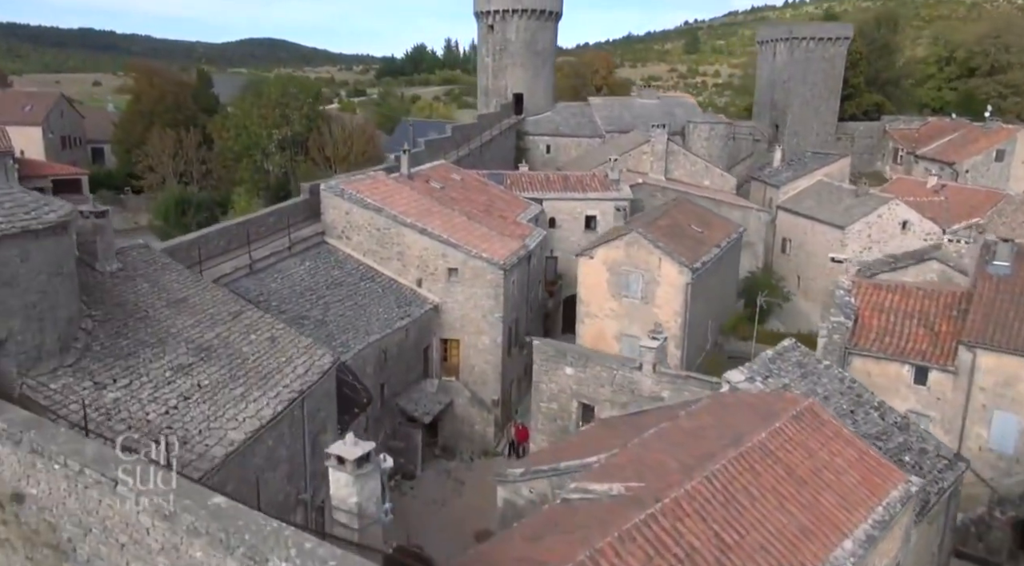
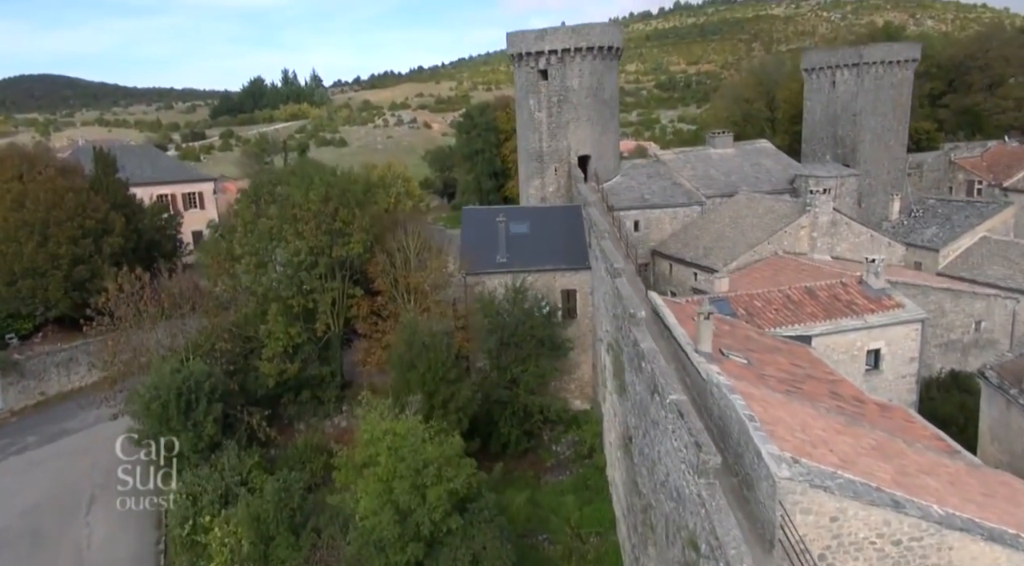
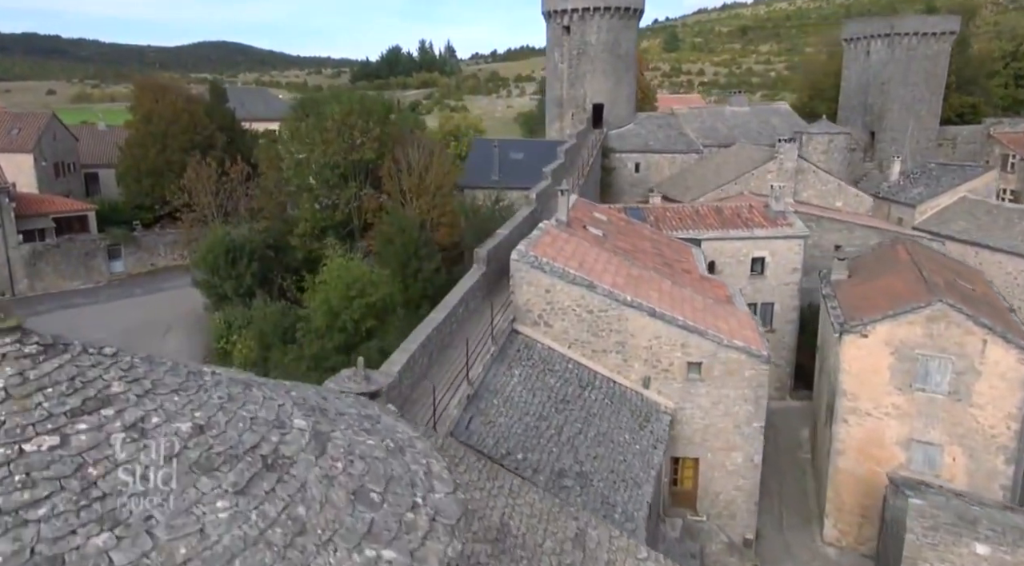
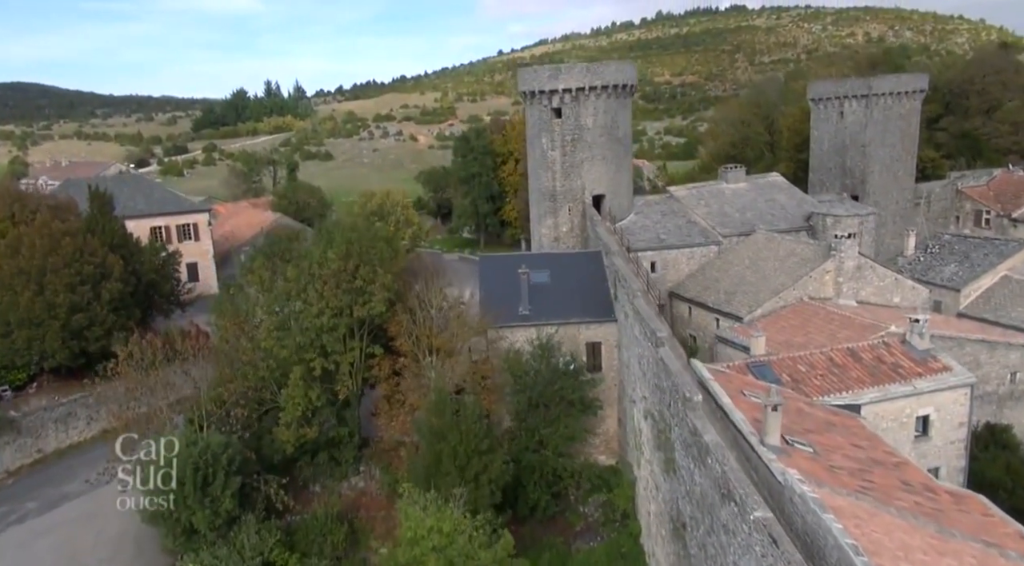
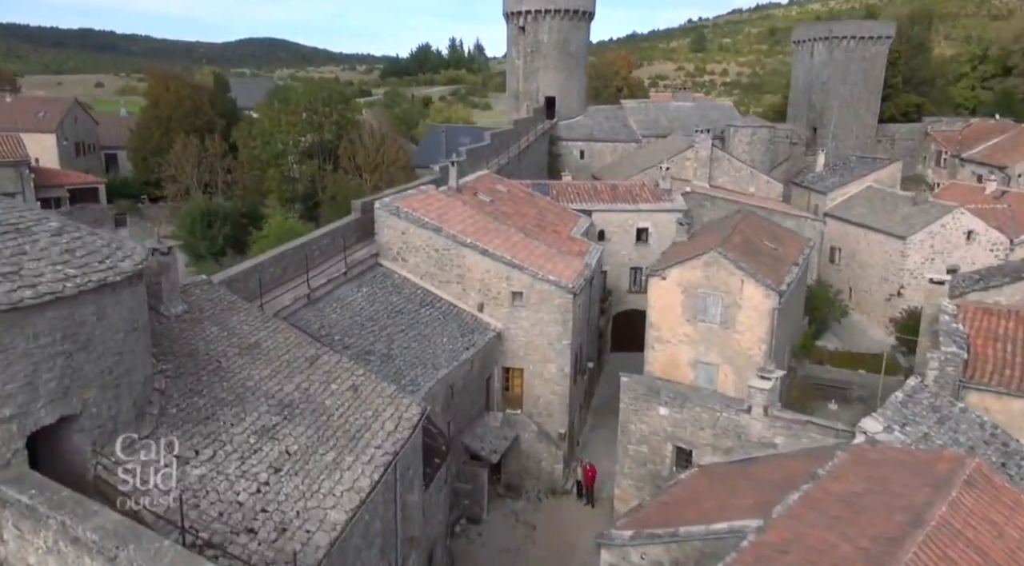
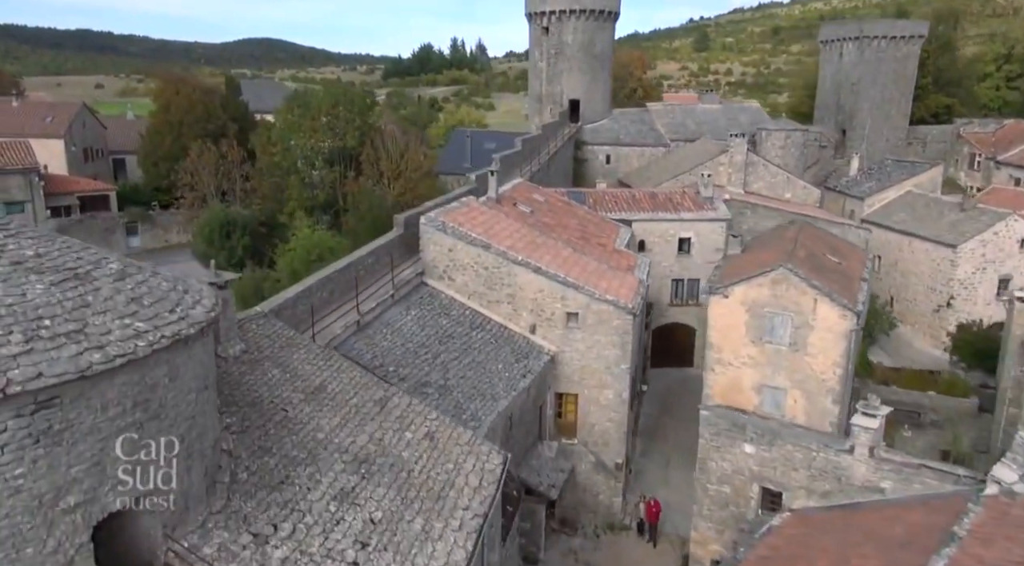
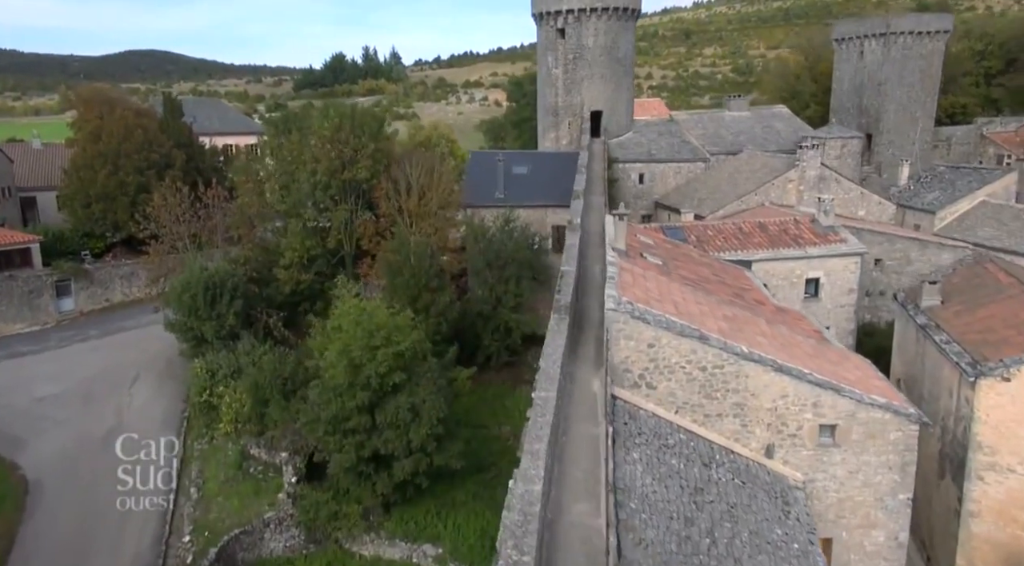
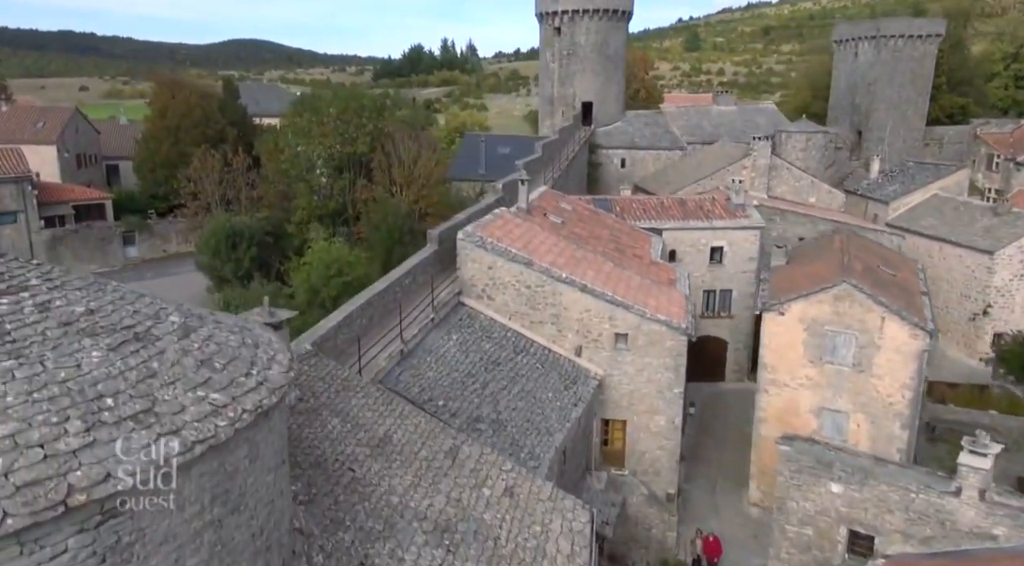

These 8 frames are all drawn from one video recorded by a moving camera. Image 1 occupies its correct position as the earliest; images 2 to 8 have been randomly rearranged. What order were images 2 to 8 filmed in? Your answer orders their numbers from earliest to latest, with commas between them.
5, 6, 8, 3, 7, 2, 4
